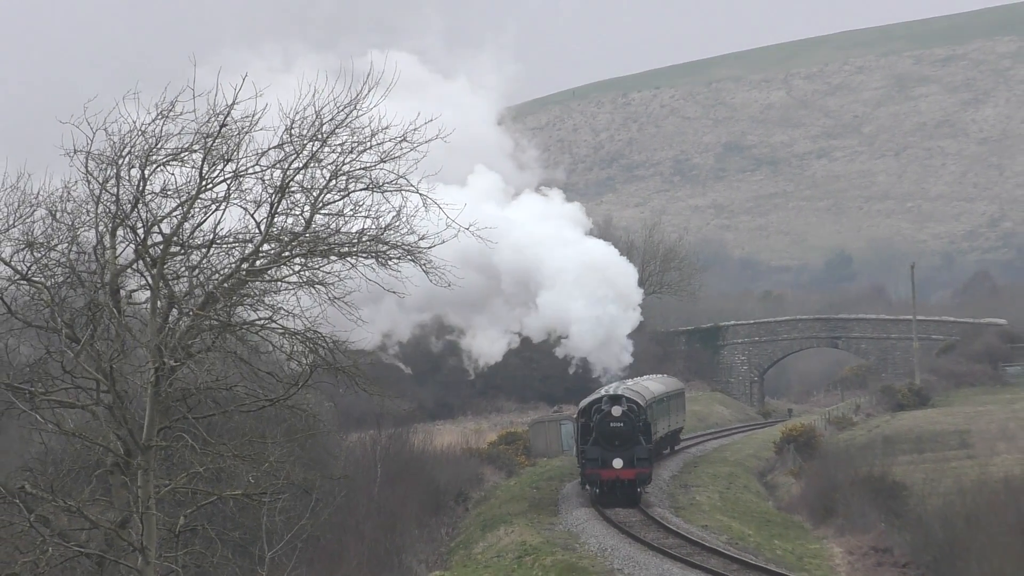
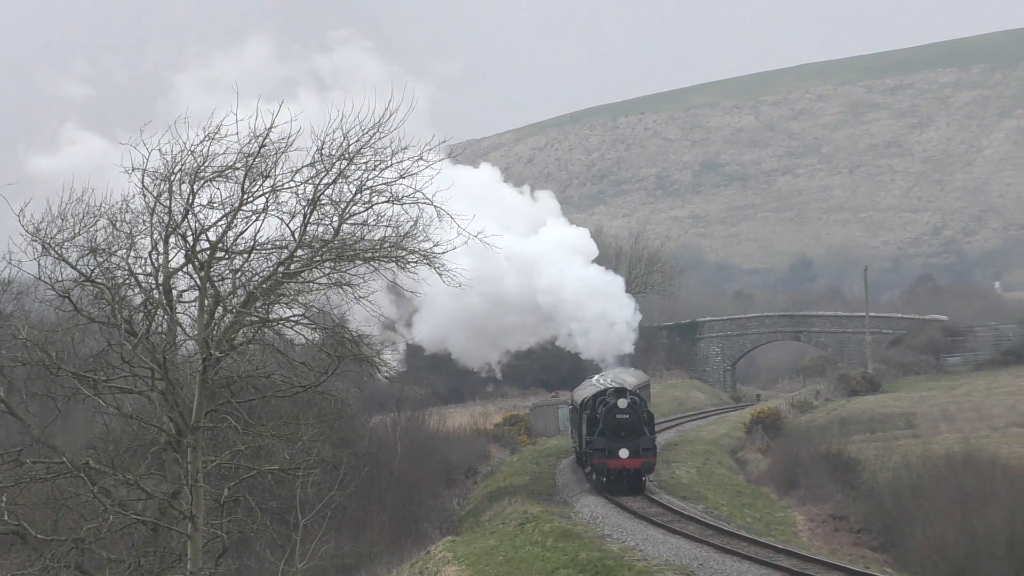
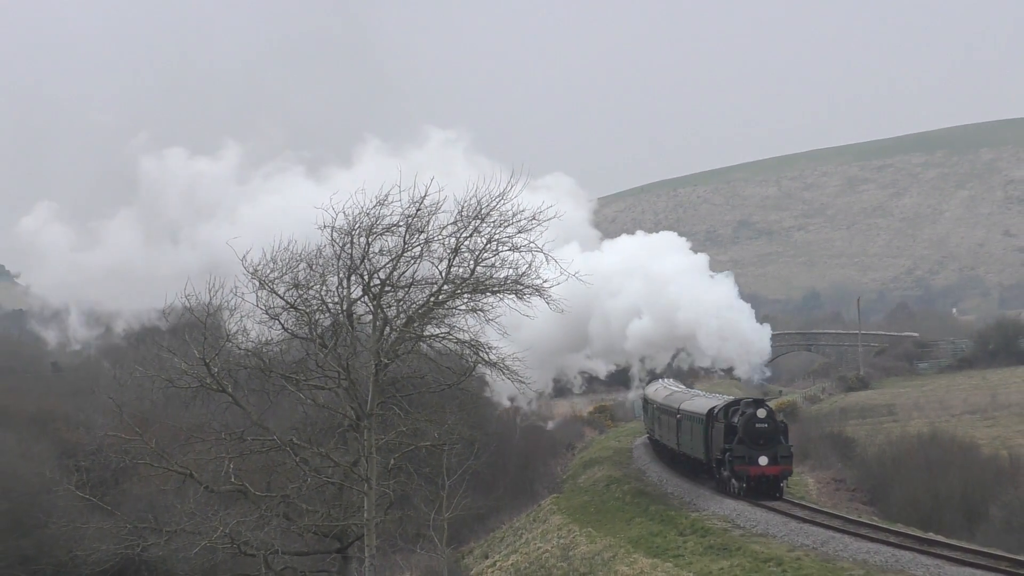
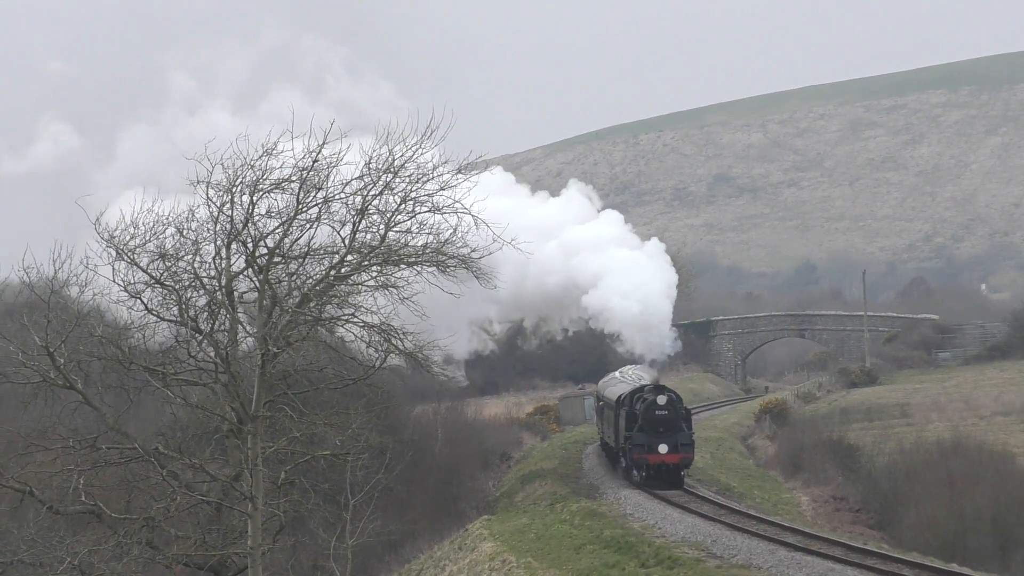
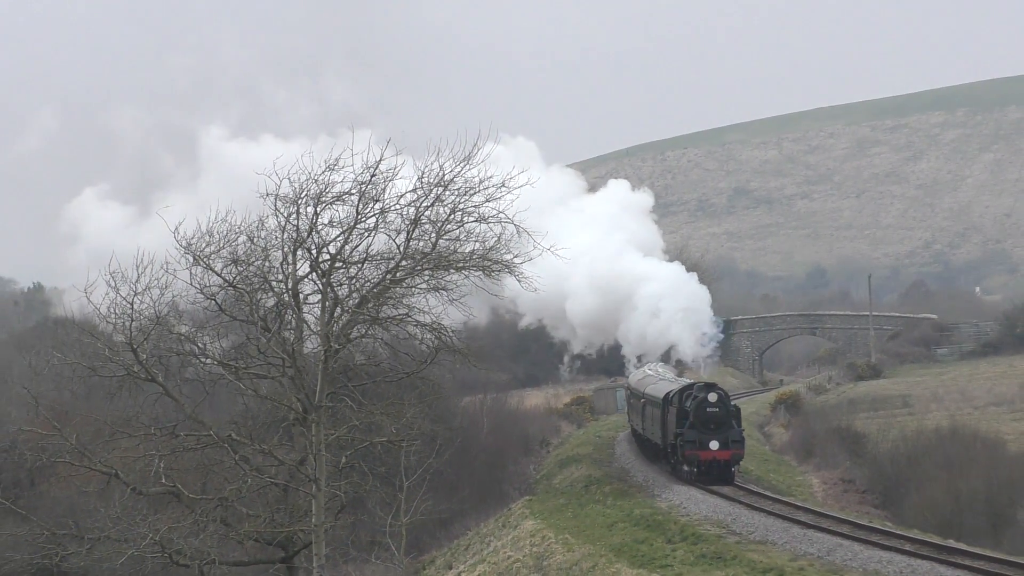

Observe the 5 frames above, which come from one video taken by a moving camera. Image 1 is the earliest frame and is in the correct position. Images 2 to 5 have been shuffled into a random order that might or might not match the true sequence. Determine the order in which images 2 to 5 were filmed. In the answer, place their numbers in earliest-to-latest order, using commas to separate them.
2, 4, 5, 3
